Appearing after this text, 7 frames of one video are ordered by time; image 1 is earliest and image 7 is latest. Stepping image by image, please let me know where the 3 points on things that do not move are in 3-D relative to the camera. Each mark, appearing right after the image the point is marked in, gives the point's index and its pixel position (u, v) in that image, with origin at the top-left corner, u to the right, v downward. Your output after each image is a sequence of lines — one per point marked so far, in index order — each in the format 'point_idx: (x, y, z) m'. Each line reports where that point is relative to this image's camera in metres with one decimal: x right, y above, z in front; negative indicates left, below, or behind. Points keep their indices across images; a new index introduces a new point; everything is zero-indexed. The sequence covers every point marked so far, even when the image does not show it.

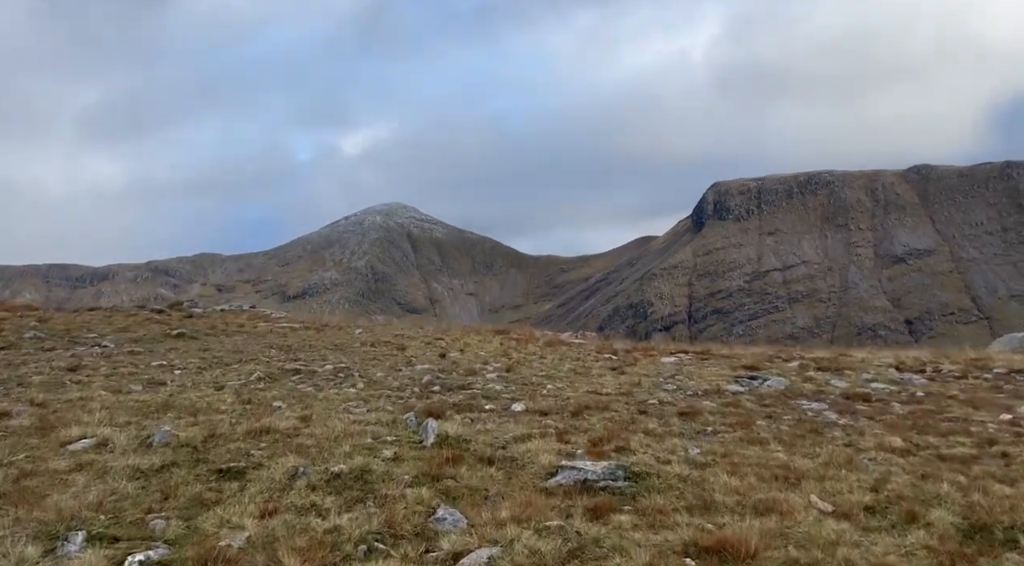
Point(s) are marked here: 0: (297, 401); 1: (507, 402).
0: (-3.9, -2.1, +16.0) m
1: (-0.1, -2.3, +17.0) m
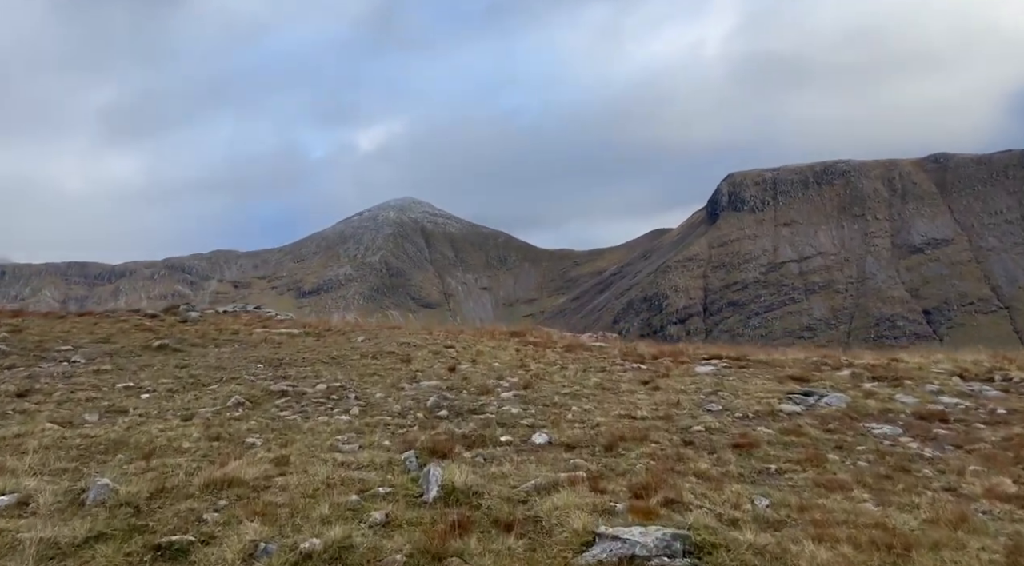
0: (-3.6, -2.3, +13.4) m
1: (+0.3, -2.4, +14.4) m
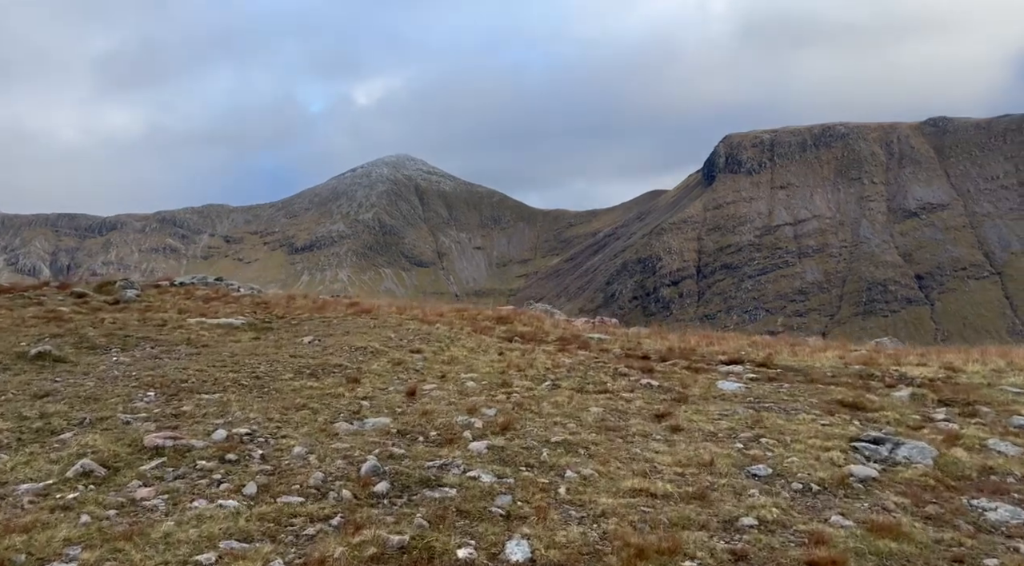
0: (-3.9, -2.6, +8.7) m
1: (-0.1, -2.7, +9.7) m
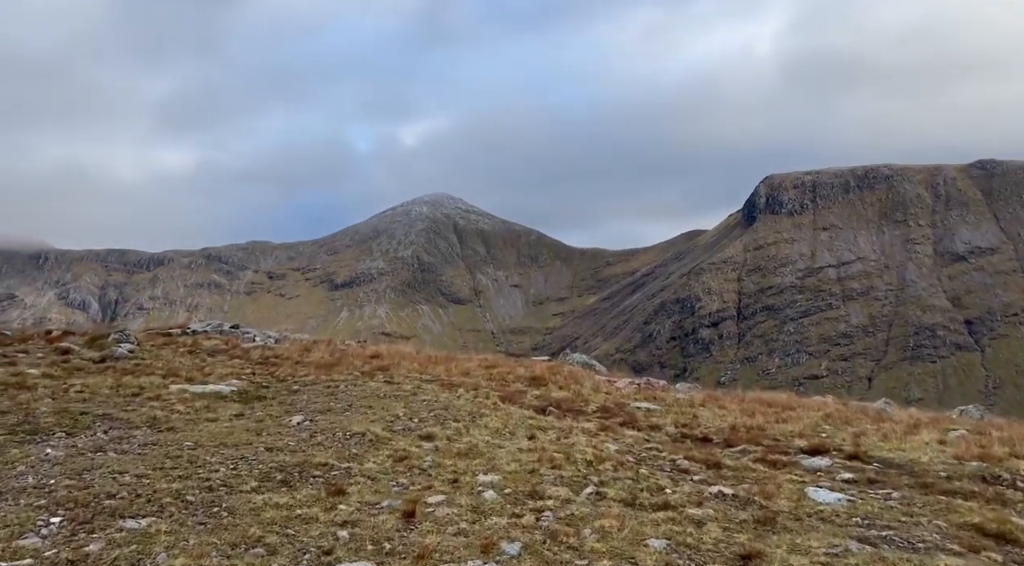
0: (-3.8, -3.4, +4.8) m
1: (0.0, -3.6, +5.6) m
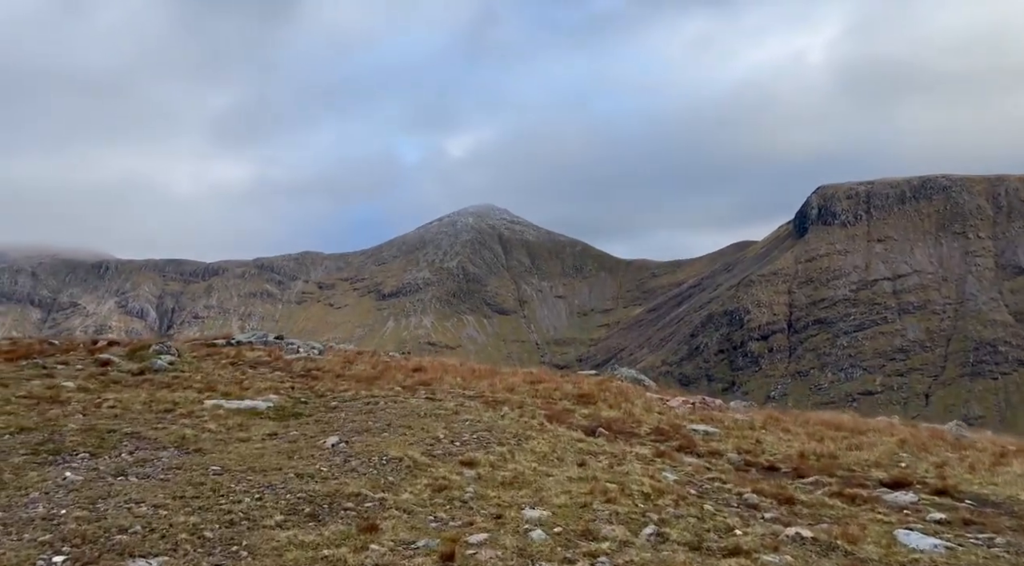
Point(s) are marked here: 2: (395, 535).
0: (-3.6, -3.5, +3.6) m
1: (+0.3, -3.8, +4.2) m
2: (-1.5, -3.3, +11.6) m
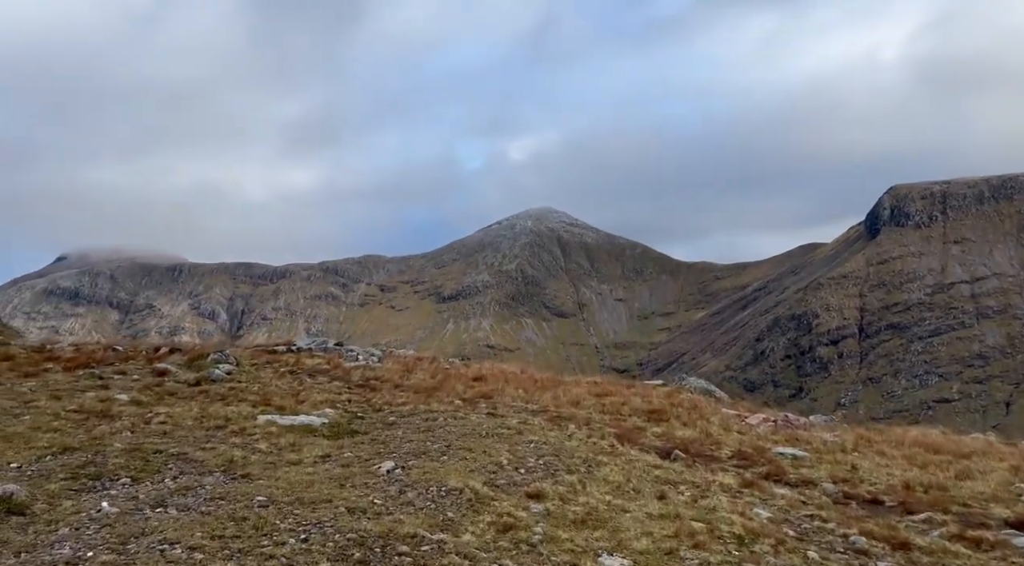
0: (-3.2, -3.7, +2.3) m
1: (+0.7, -3.9, +2.7) m
2: (-0.6, -3.5, +10.2) m
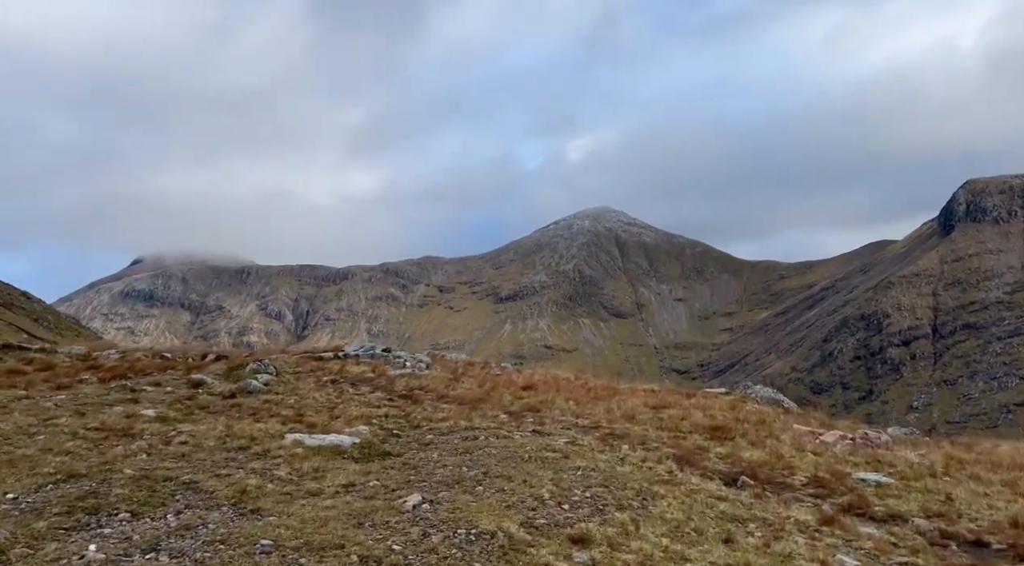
0: (-3.4, -3.9, +0.7) m
1: (+0.5, -4.1, +0.7) m
2: (-0.2, -3.7, +8.3) m
